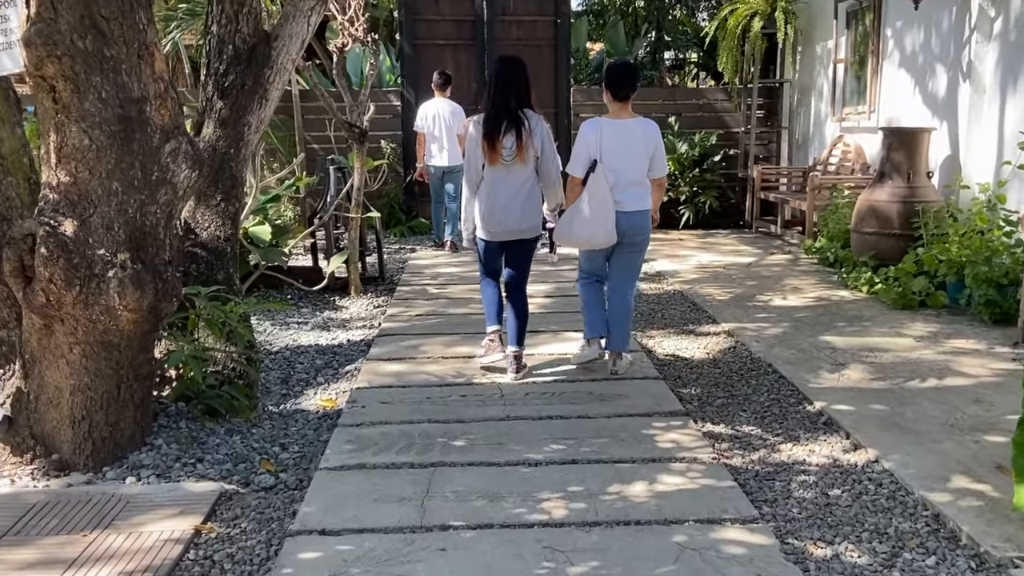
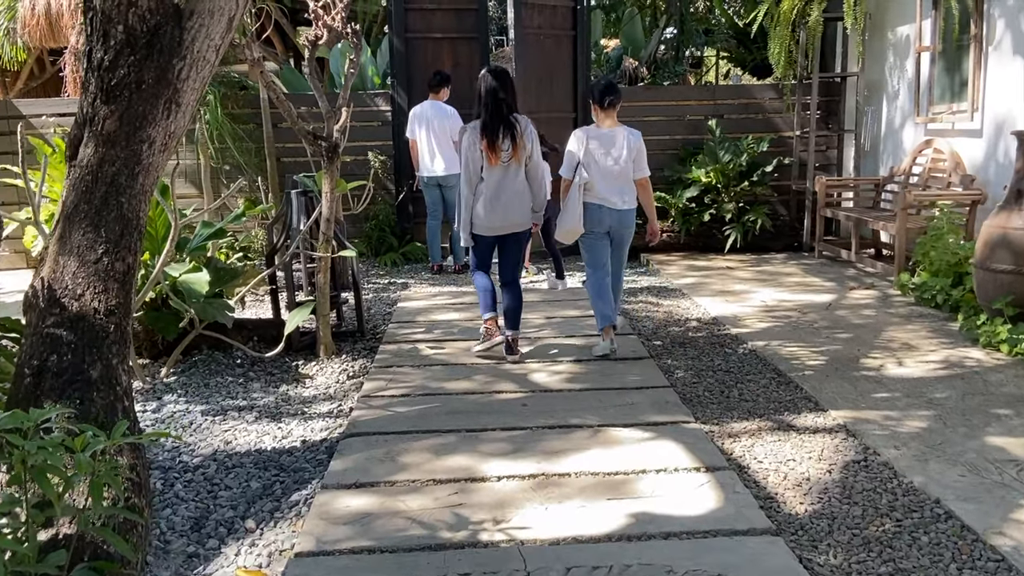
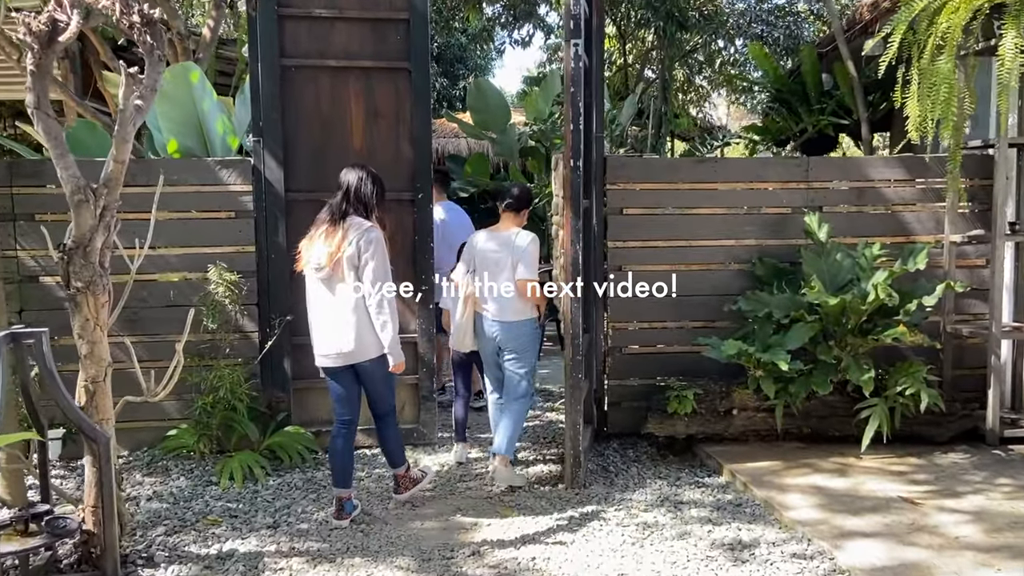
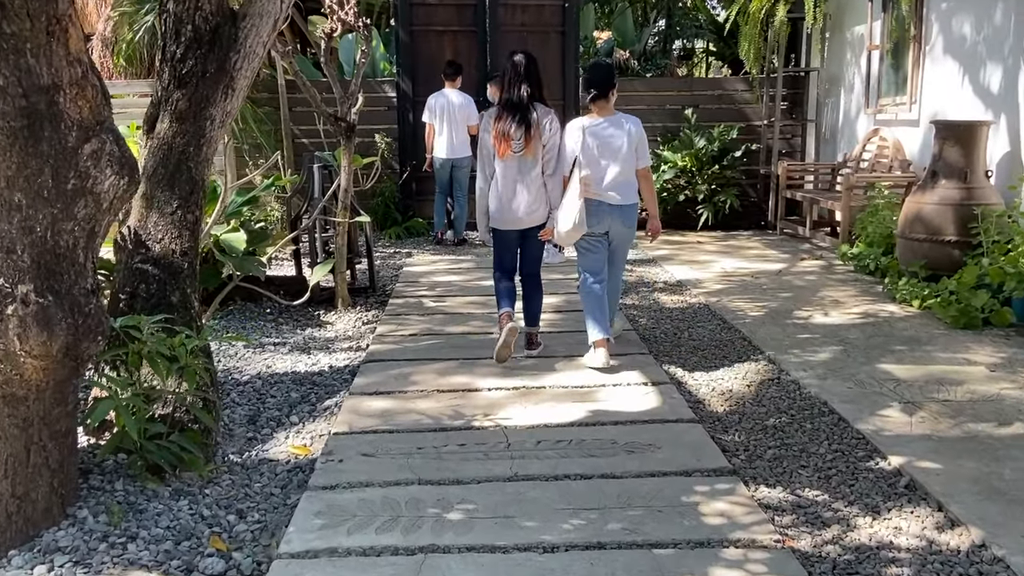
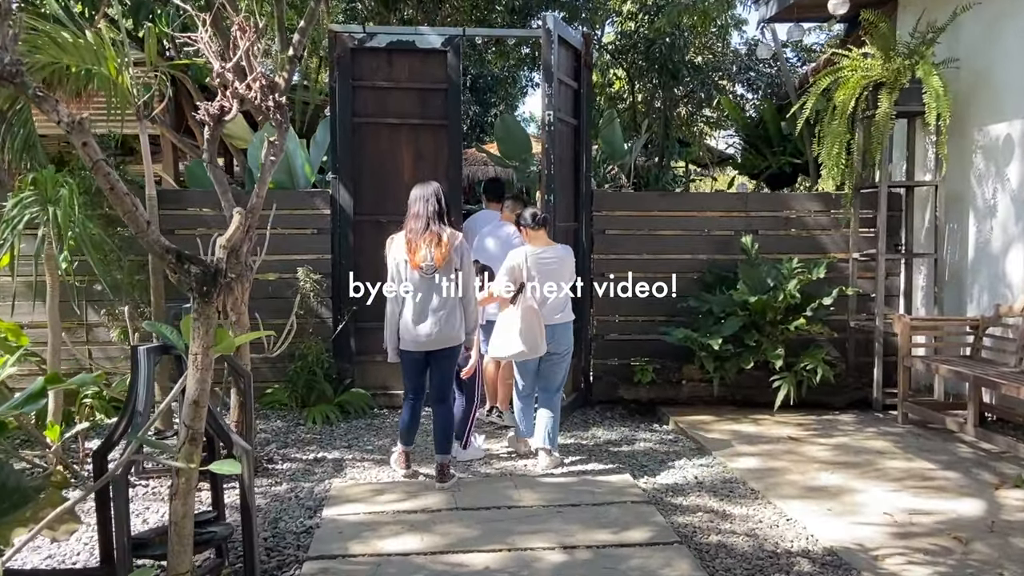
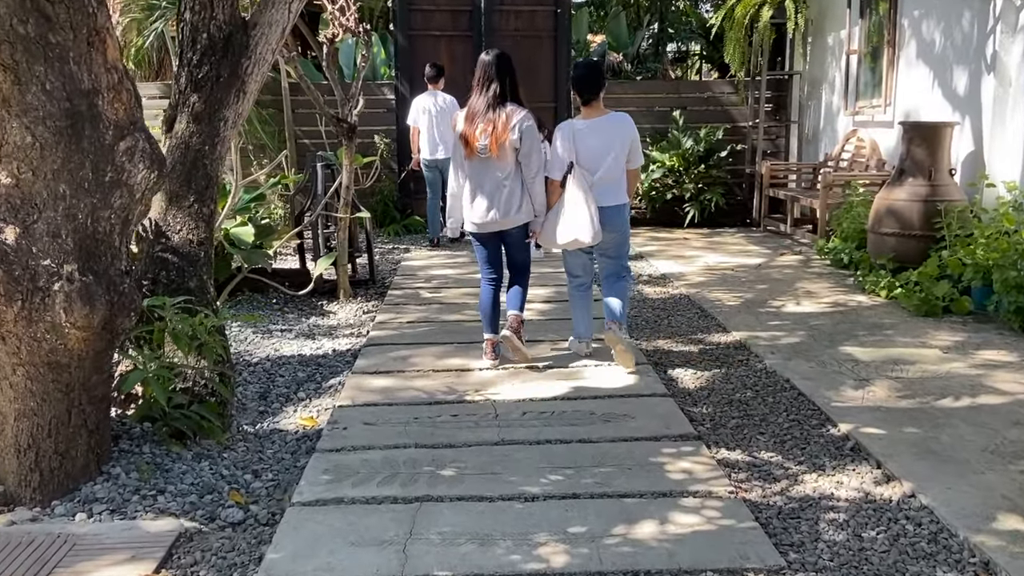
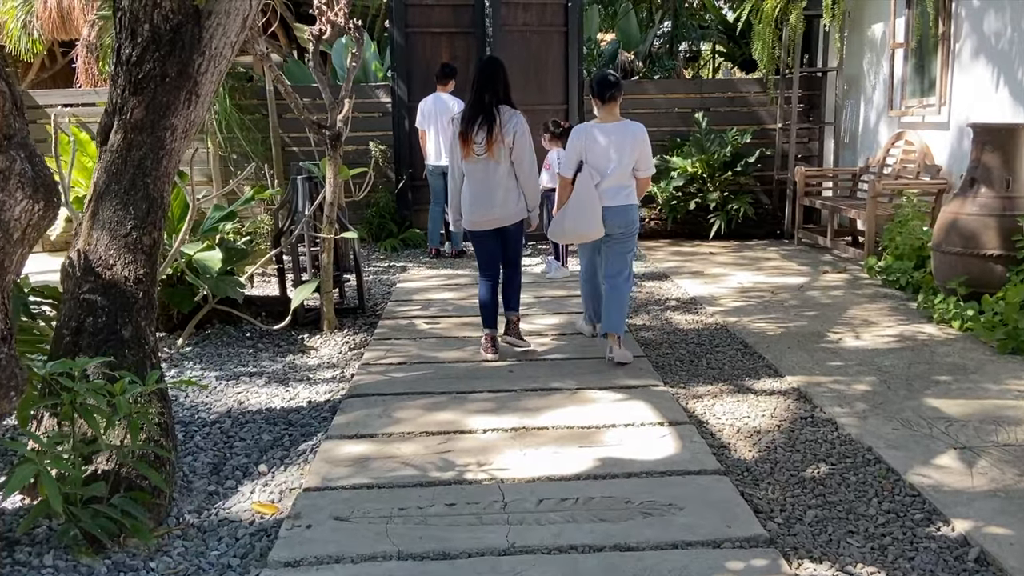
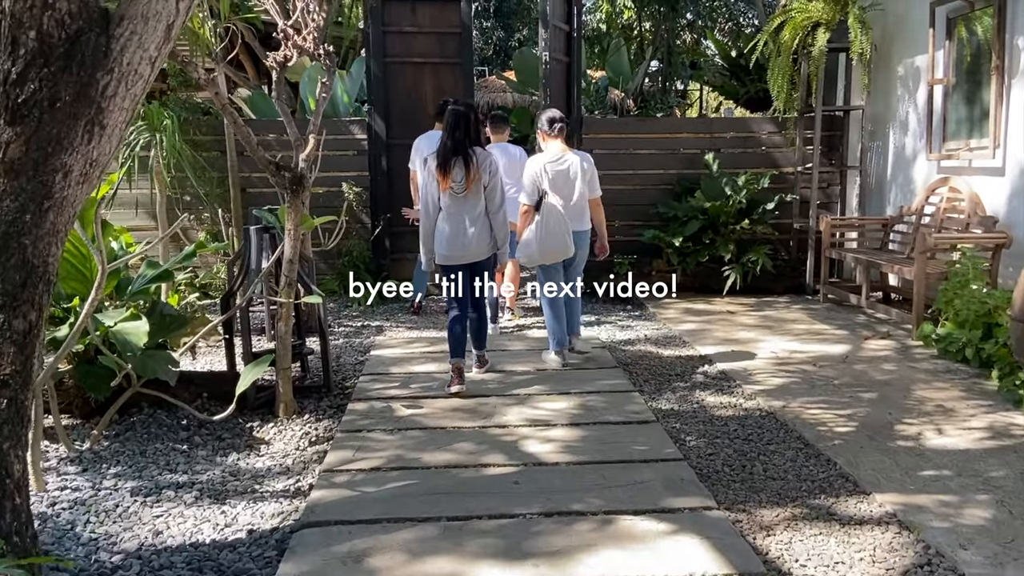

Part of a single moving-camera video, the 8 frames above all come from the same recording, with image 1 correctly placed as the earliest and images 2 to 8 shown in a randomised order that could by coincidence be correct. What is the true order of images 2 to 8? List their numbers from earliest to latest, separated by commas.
6, 4, 7, 2, 8, 5, 3
